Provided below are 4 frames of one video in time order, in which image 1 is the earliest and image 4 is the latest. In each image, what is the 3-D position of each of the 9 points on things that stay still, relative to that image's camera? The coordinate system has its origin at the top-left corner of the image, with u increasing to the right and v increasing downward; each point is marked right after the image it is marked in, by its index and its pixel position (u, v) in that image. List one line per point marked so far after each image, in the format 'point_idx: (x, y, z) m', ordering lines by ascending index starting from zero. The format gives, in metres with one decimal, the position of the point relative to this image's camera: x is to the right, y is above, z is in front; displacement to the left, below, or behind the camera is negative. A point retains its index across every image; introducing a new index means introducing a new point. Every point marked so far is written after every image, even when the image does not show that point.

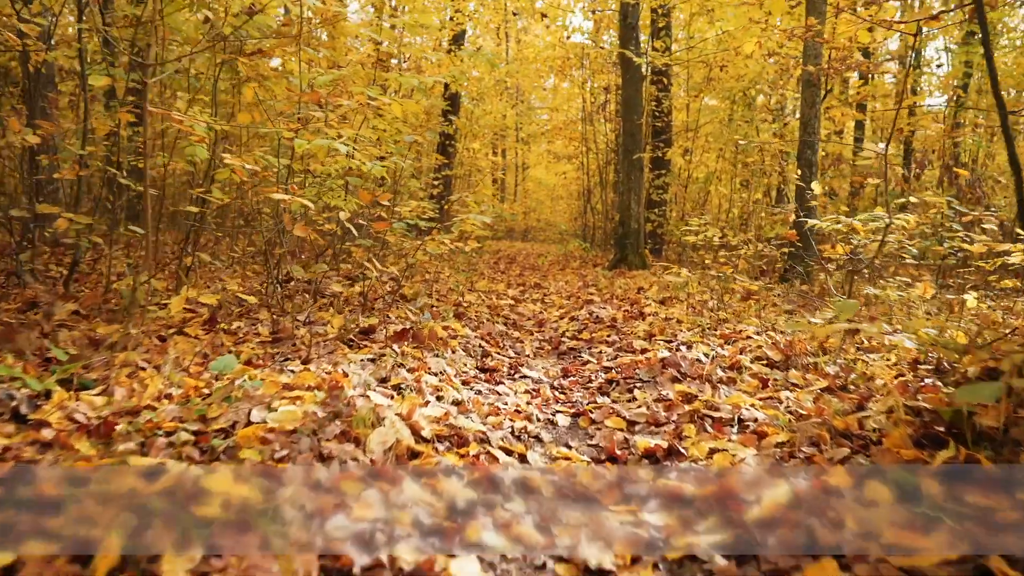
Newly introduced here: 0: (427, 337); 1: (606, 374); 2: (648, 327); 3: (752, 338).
0: (-0.5, -0.3, +3.7) m
1: (+0.5, -0.5, +3.5) m
2: (+1.1, -0.3, +4.9) m
3: (+1.6, -0.3, +4.1) m
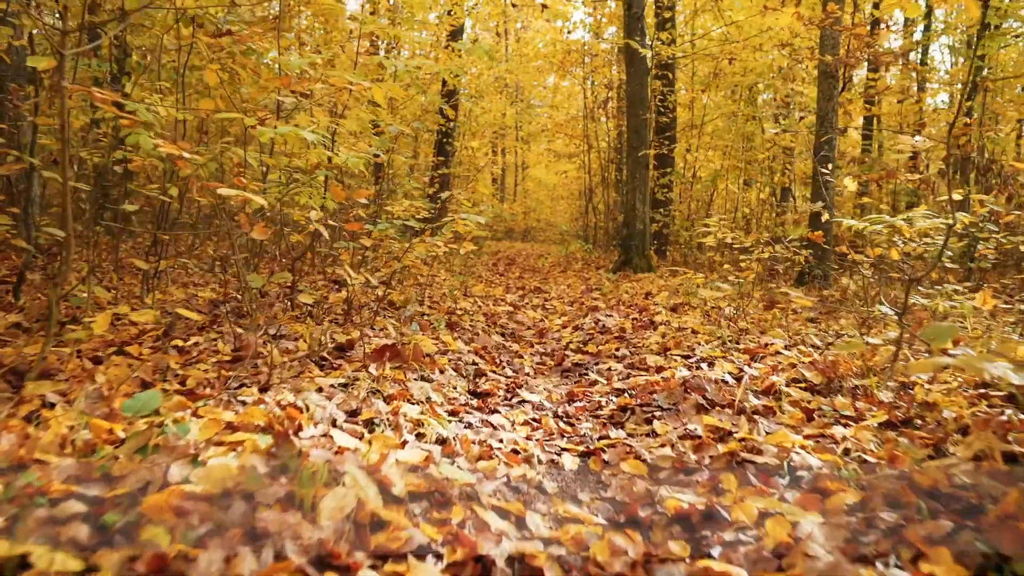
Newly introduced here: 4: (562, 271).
0: (-0.5, -0.4, +3.3) m
1: (+0.5, -0.5, +3.0) m
2: (+1.1, -0.4, +4.4) m
3: (+1.6, -0.4, +3.6) m
4: (+0.9, +0.3, +10.5) m
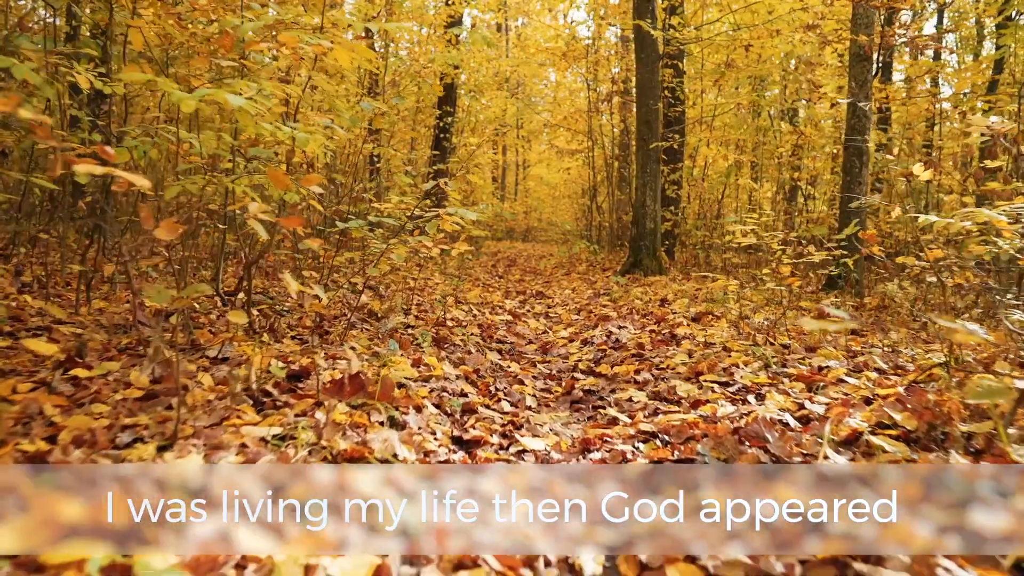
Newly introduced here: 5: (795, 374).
0: (-0.5, -0.4, +2.5) m
1: (+0.5, -0.6, +2.3) m
2: (+1.1, -0.4, +3.7) m
3: (+1.6, -0.4, +2.9) m
4: (+0.8, +0.2, +9.8) m
5: (+1.5, -0.4, +3.2) m
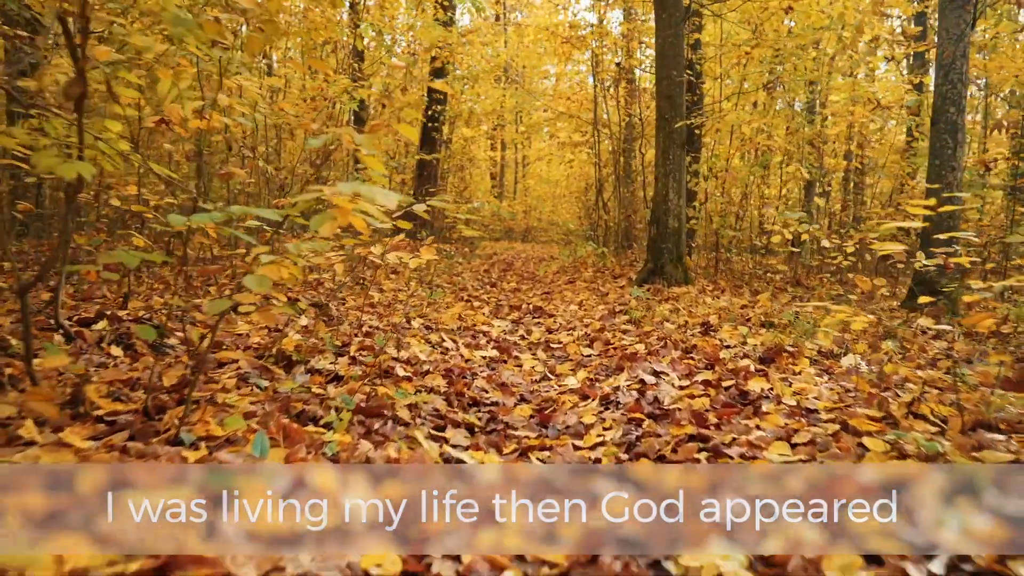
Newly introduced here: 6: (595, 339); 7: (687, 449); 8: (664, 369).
0: (-0.6, -0.6, +0.9) m
1: (+0.4, -0.7, +0.7) m
2: (+1.0, -0.6, +2.1) m
3: (+1.5, -0.6, +1.3) m
4: (+0.8, +0.1, +8.2) m
5: (+1.4, -0.6, +1.6) m
6: (+0.6, -0.4, +4.4) m
7: (+0.7, -0.6, +2.3) m
8: (+0.8, -0.4, +3.4) m
